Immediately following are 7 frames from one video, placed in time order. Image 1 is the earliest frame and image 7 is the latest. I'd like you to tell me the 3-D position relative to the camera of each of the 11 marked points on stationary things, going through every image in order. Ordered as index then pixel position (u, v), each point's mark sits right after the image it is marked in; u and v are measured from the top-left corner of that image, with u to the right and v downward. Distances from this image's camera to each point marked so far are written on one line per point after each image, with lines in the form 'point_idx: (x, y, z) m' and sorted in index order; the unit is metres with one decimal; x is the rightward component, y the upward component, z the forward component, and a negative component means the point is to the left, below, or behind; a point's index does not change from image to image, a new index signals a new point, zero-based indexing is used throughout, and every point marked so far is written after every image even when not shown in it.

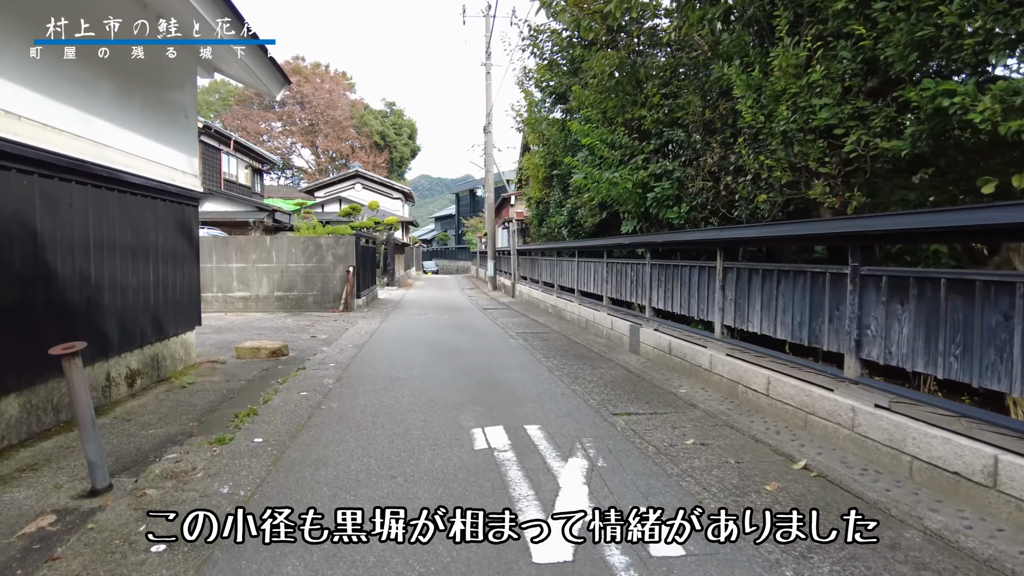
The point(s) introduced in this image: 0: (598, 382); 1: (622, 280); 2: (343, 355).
0: (+0.8, -0.9, +6.6) m
1: (+1.4, +0.1, +9.1) m
2: (-1.8, -0.7, +7.9) m
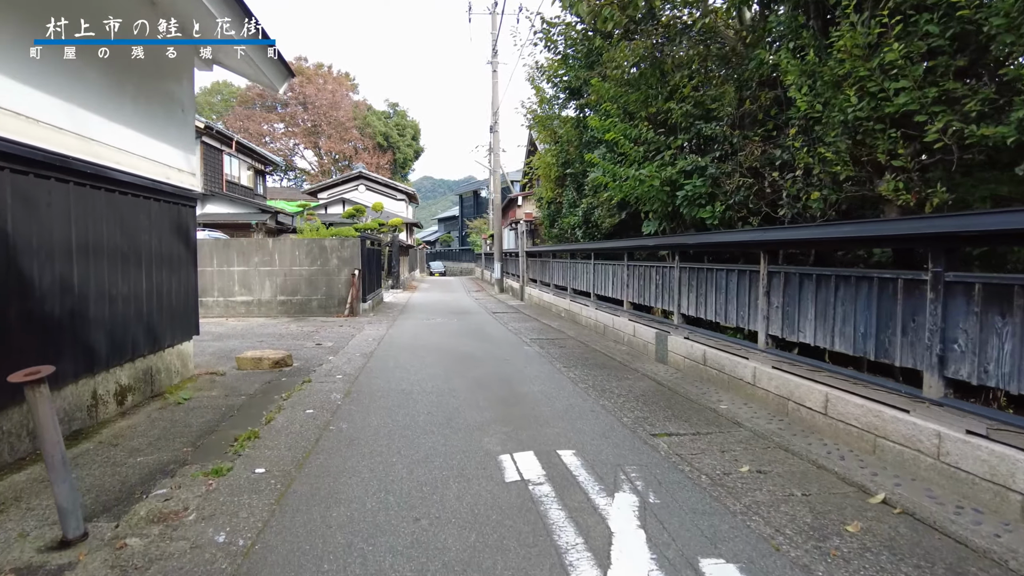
0: (+1.0, -0.9, +6.1) m
1: (+1.6, 0.0, +8.6) m
2: (-1.6, -0.8, +7.4) m
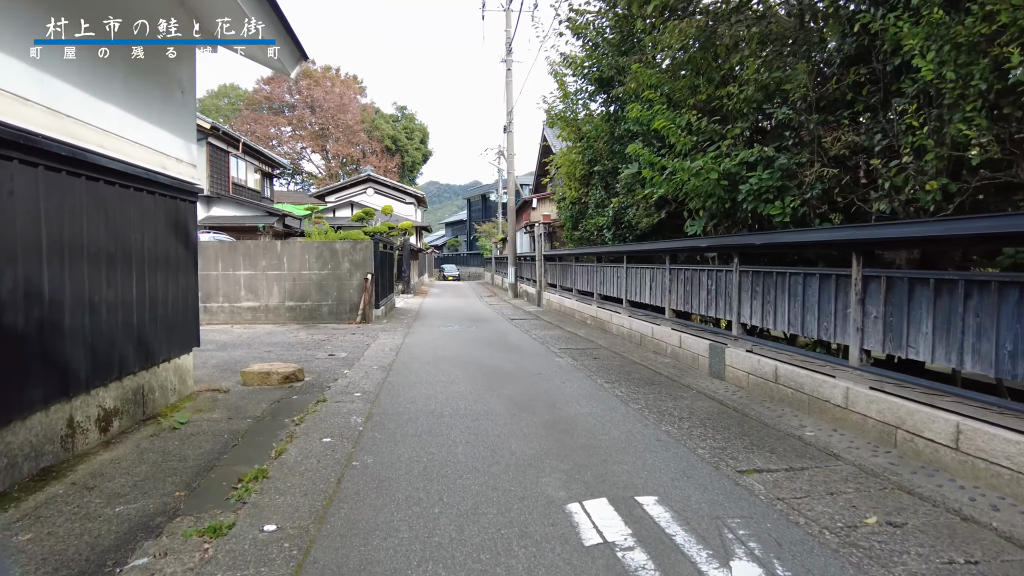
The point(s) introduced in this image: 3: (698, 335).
0: (+1.3, -1.0, +5.3) m
1: (+2.0, 0.0, +7.8) m
2: (-1.3, -0.8, +6.6) m
3: (+1.9, -0.5, +7.5) m
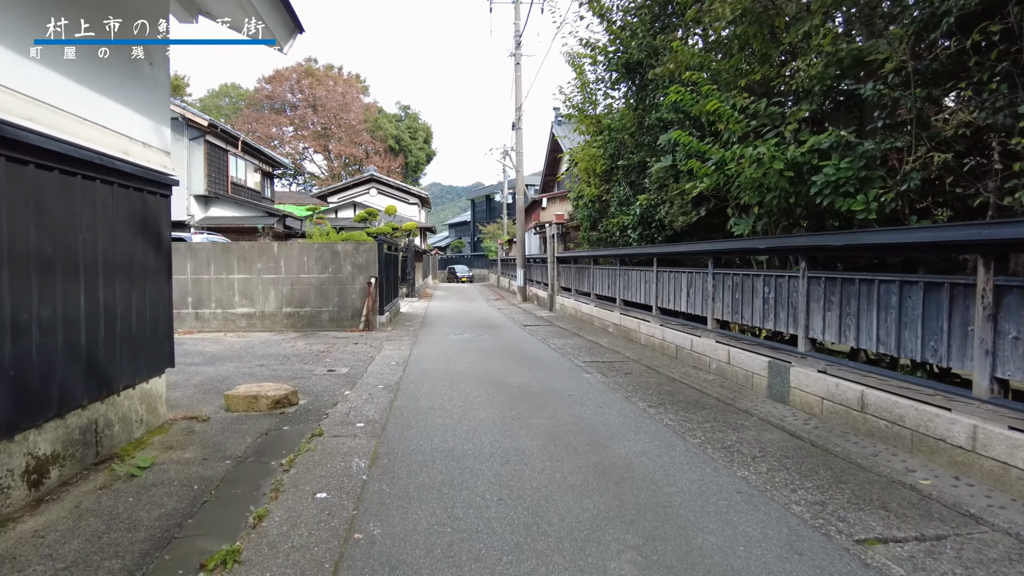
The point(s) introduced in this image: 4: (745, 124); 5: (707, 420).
0: (+1.5, -1.0, +4.4) m
1: (+2.2, -0.1, +6.8) m
2: (-1.1, -0.9, +5.7) m
3: (+2.2, -0.6, +6.6) m
4: (+2.0, +1.4, +6.4) m
5: (+1.5, -1.0, +5.5) m
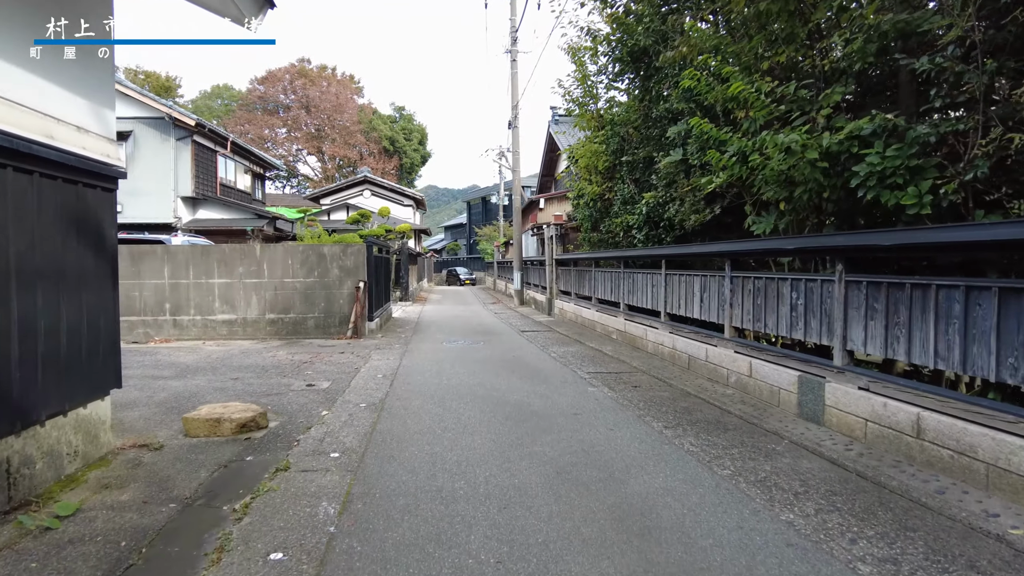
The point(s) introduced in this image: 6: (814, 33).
0: (+1.5, -1.1, +3.7) m
1: (+2.2, -0.1, +6.2) m
2: (-1.1, -1.0, +5.0) m
3: (+2.2, -0.6, +5.9) m
4: (+2.0, +1.4, +5.7) m
5: (+1.5, -1.0, +4.8) m
6: (+2.4, +2.0, +5.8) m
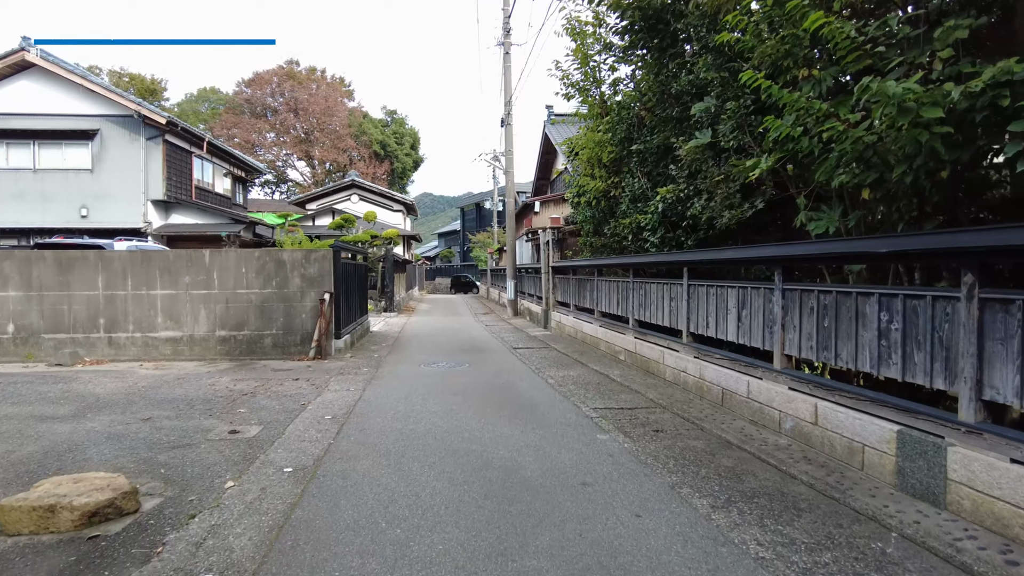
0: (+1.5, -1.2, +2.1) m
1: (+2.1, -0.2, +4.5) m
2: (-1.2, -1.1, +3.3) m
3: (+2.1, -0.7, +4.3) m
4: (+1.9, +1.3, +4.1) m
5: (+1.4, -1.1, +3.2) m
6: (+2.3, +1.9, +4.2) m
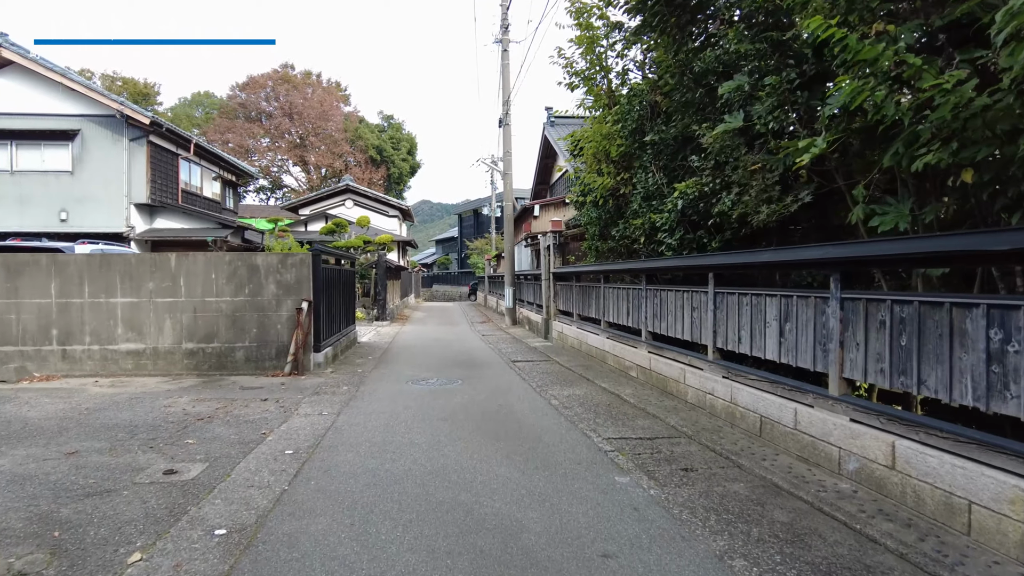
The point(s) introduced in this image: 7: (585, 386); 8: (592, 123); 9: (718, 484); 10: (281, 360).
0: (+1.5, -1.2, +1.1) m
1: (+2.1, -0.3, +3.6) m
2: (-1.2, -1.1, +2.4) m
3: (+2.1, -0.8, +3.3) m
4: (+1.9, +1.3, +3.1) m
5: (+1.4, -1.2, +2.2) m
6: (+2.3, +1.9, +3.3) m
7: (+0.8, -1.1, +8.1) m
8: (+1.1, +2.3, +9.9) m
9: (+1.2, -1.1, +4.3) m
10: (-3.0, -0.9, +9.4) m
